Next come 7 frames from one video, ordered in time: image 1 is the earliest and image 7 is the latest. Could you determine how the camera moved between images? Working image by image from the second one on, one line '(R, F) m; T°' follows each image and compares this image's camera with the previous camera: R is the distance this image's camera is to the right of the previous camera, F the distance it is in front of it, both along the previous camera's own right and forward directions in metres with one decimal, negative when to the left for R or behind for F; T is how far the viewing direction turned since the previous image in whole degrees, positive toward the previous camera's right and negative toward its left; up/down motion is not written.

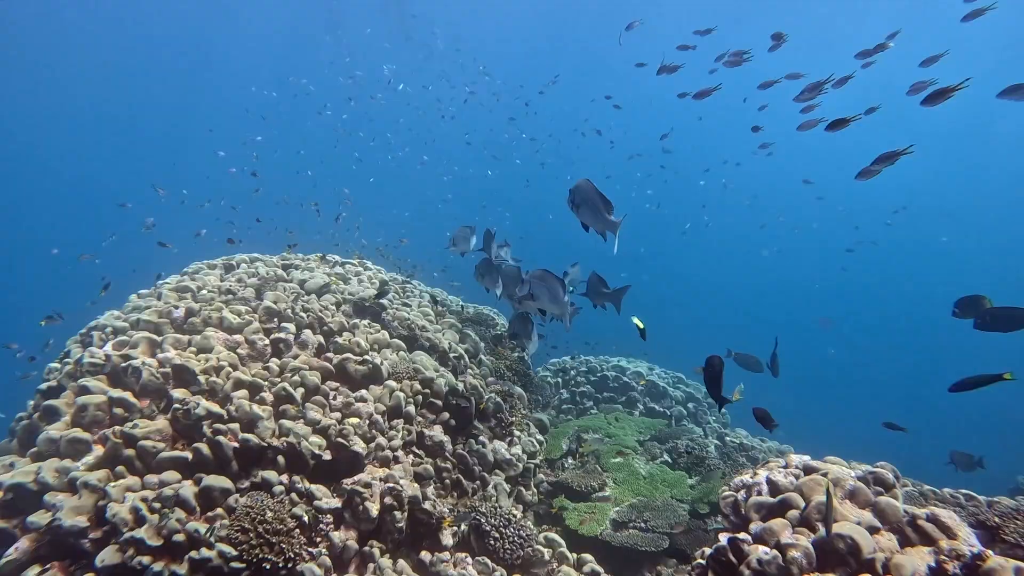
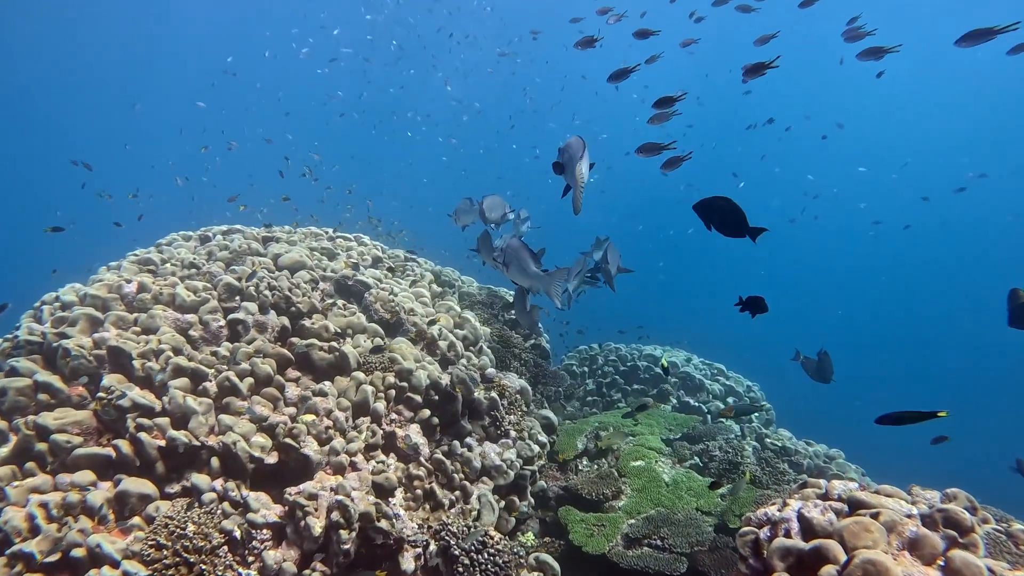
(+0.5, +0.8) m; -5°
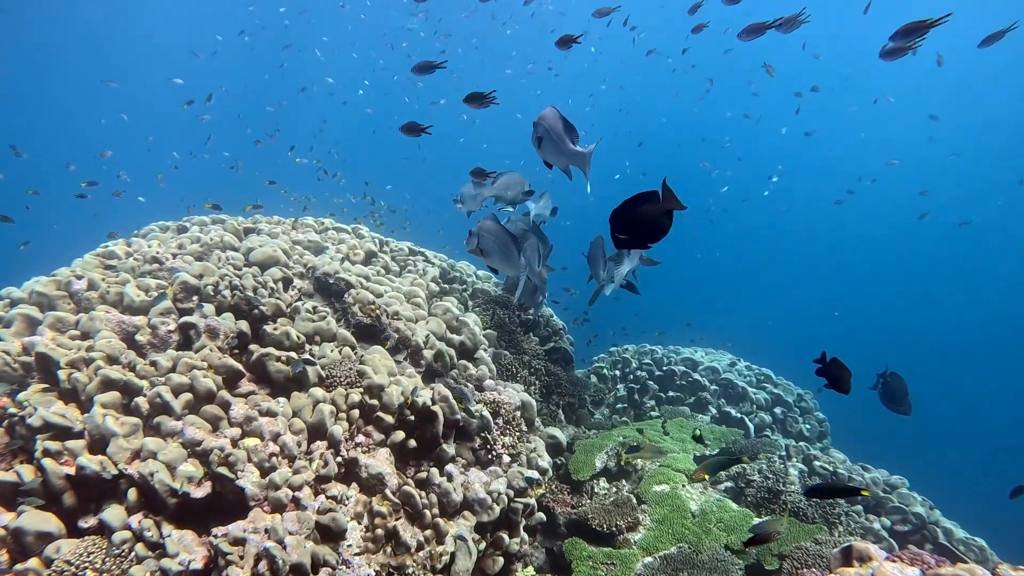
(+0.4, +0.7) m; -5°
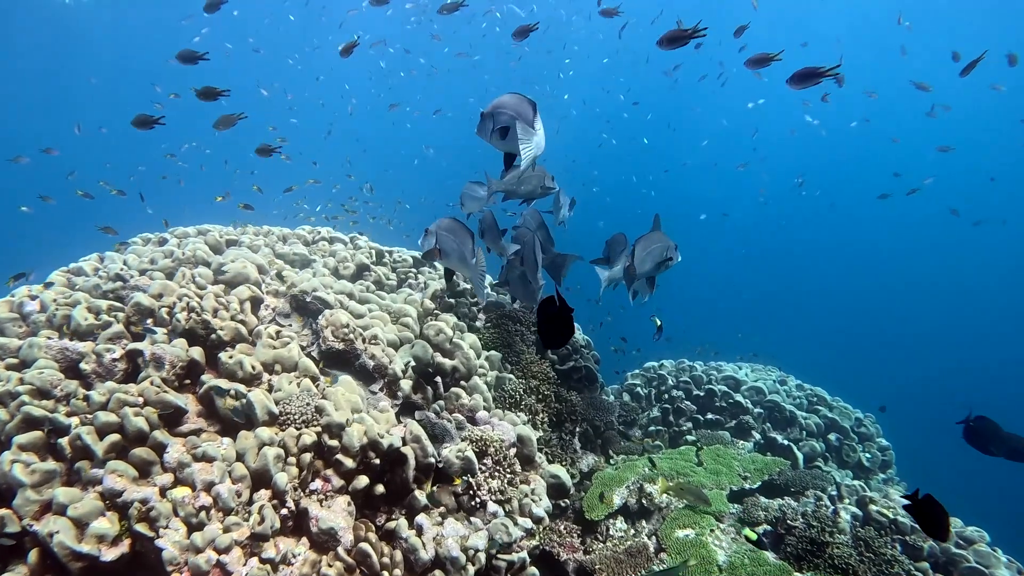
(+0.5, +0.6) m; -5°
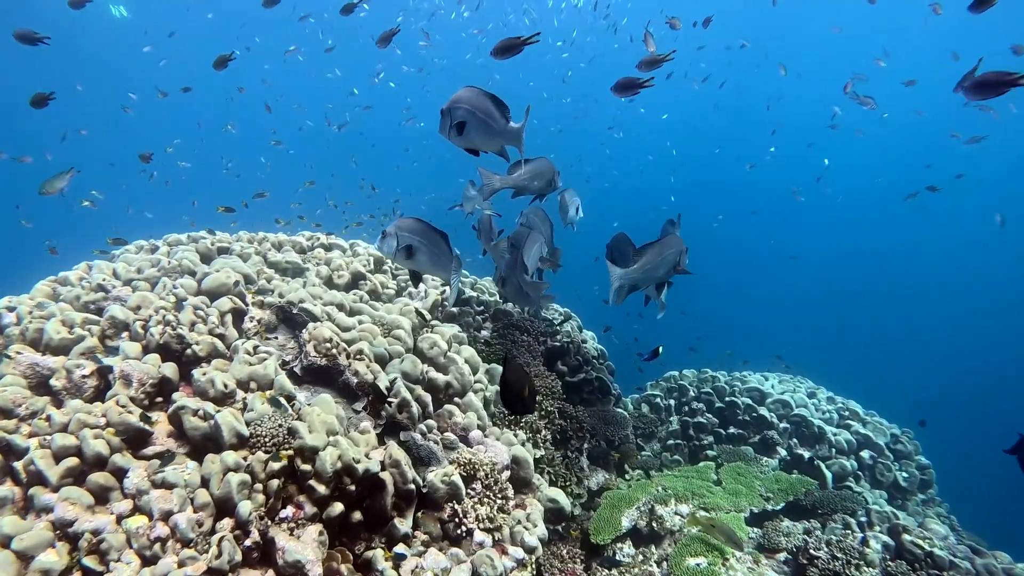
(+0.3, +0.3) m; -3°
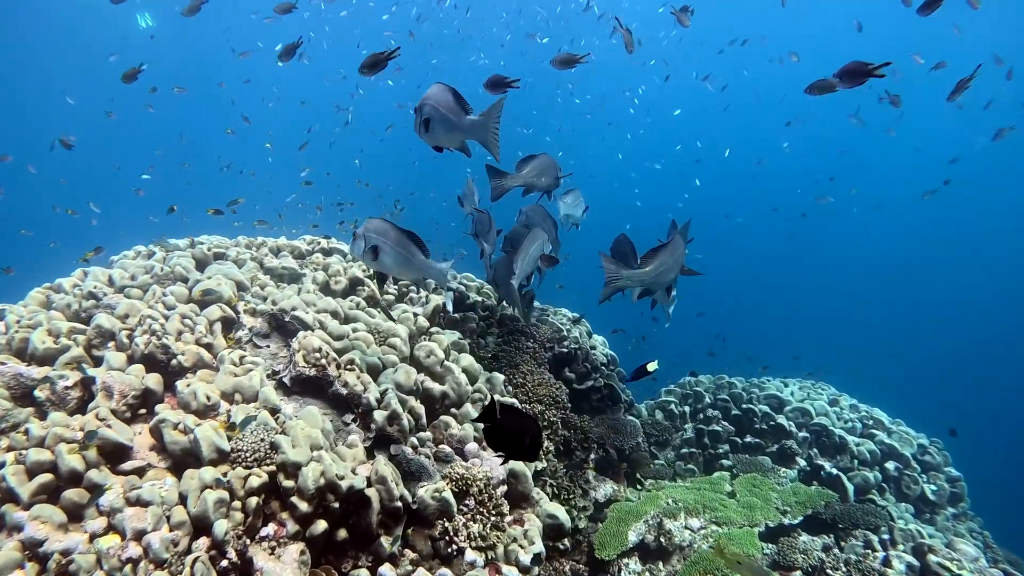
(+0.2, +0.2) m; -2°
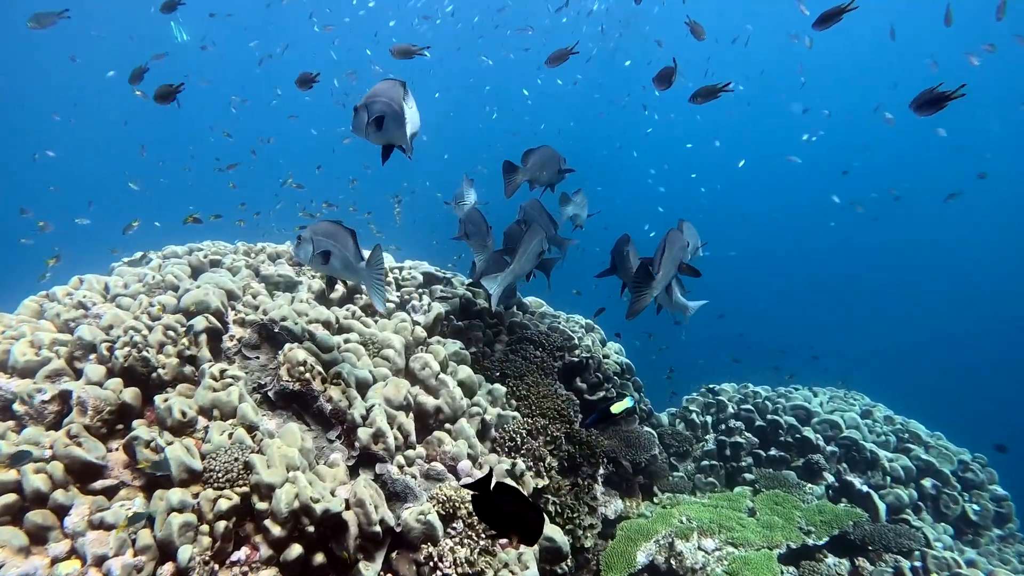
(+0.3, +0.2) m; -3°
